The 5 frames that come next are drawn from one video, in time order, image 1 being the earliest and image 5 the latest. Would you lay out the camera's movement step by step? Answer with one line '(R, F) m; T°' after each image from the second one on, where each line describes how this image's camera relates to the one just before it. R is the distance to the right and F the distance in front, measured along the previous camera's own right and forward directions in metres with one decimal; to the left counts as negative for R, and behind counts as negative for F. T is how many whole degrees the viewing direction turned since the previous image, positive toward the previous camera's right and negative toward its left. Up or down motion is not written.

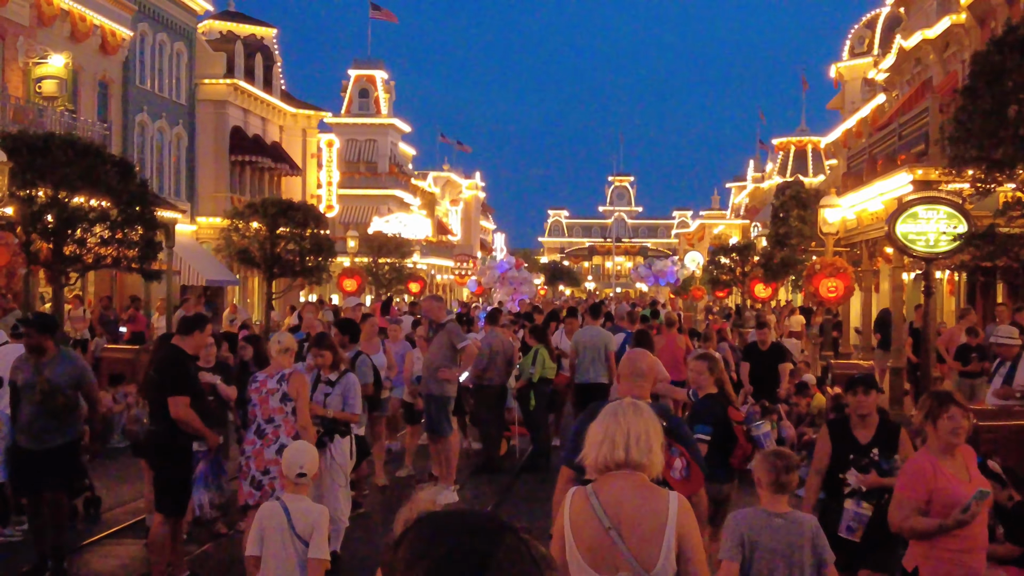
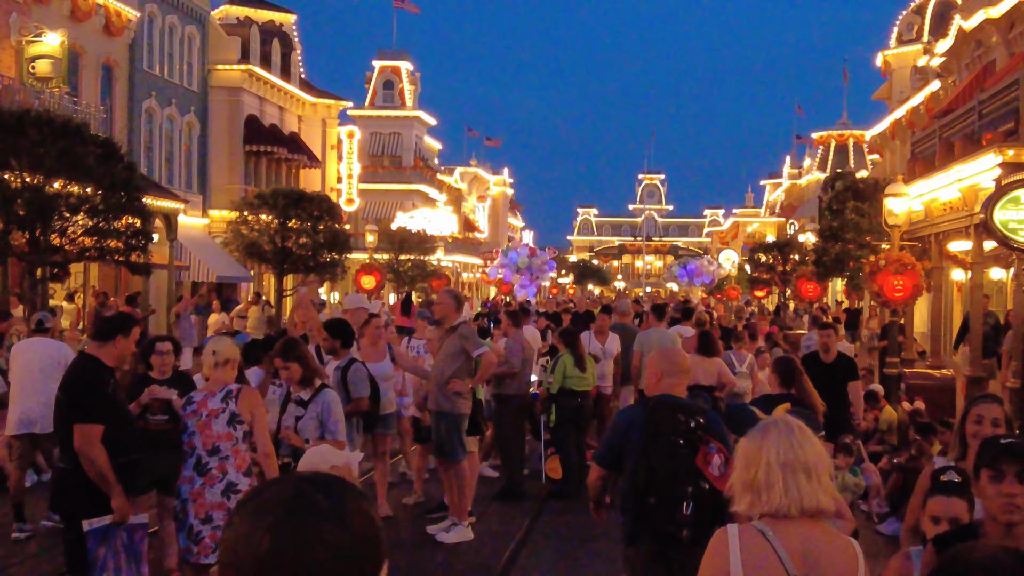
(0.0, +1.9) m; -1°
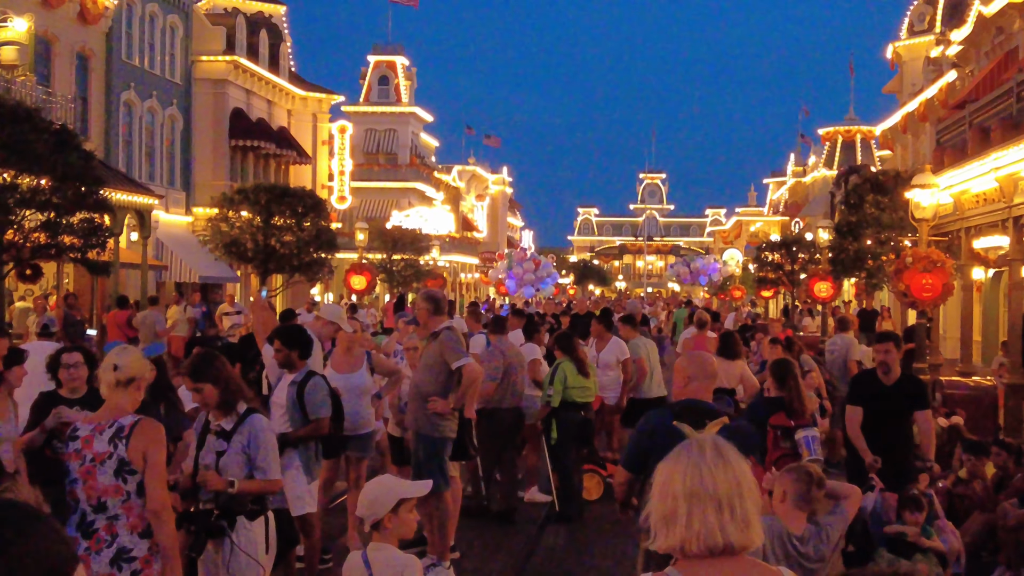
(+0.1, +1.4) m; 0°
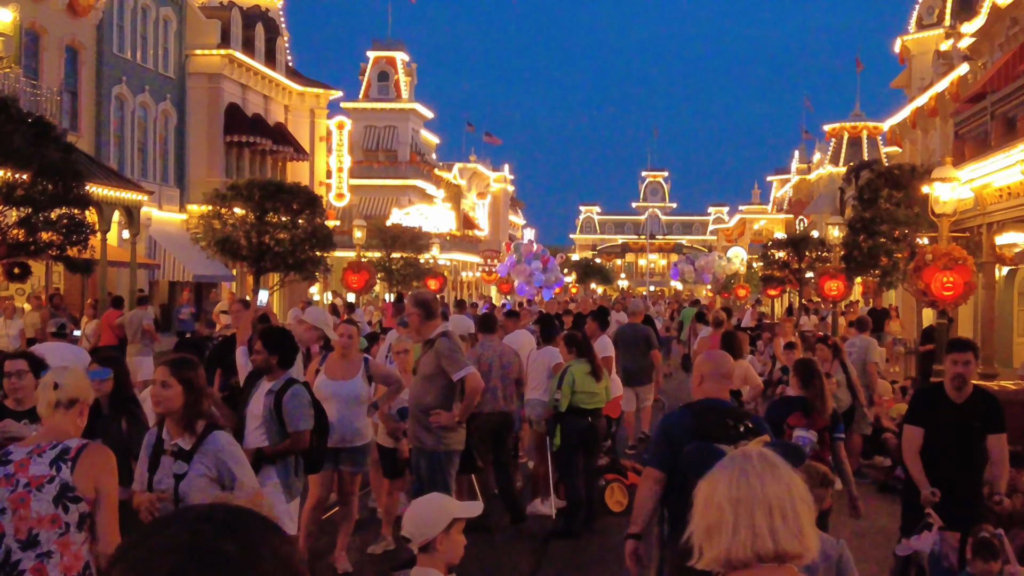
(0.0, +0.7) m; 0°
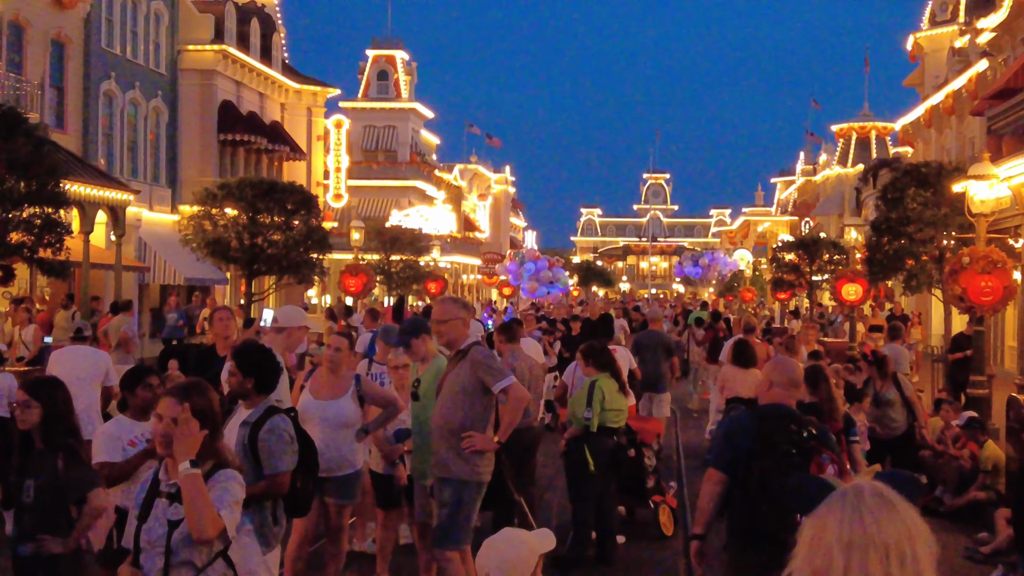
(-0.1, +1.0) m; 0°
